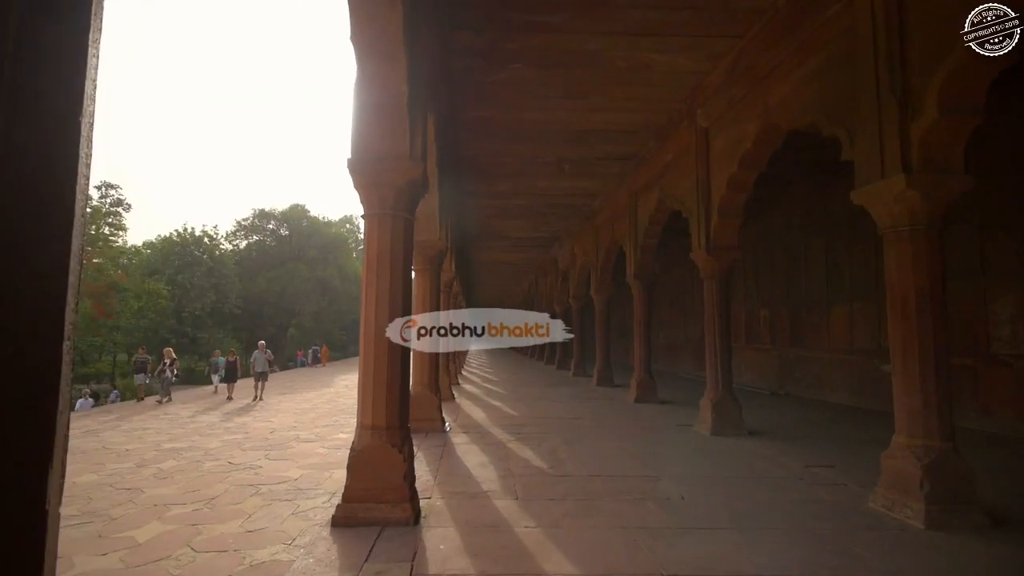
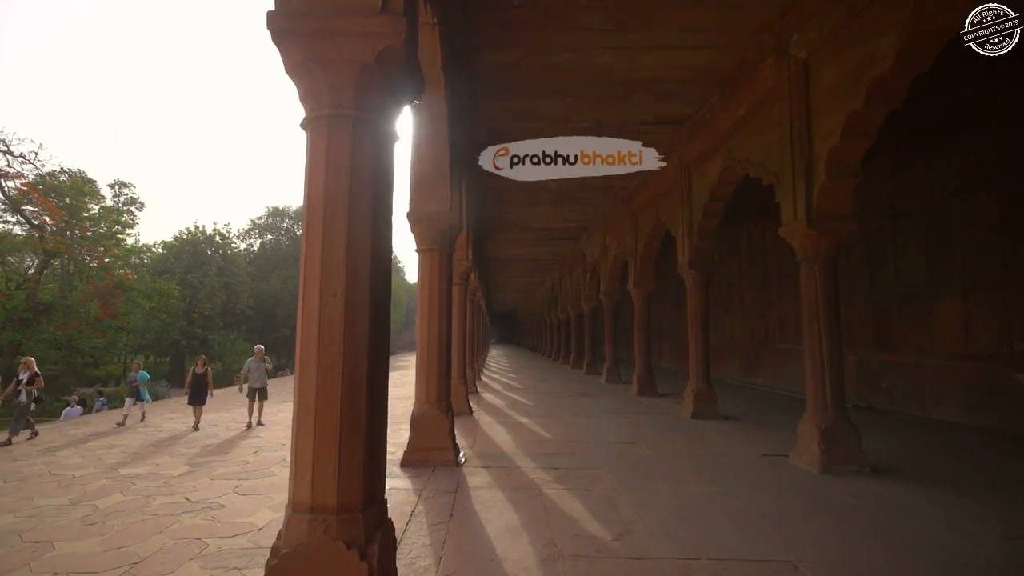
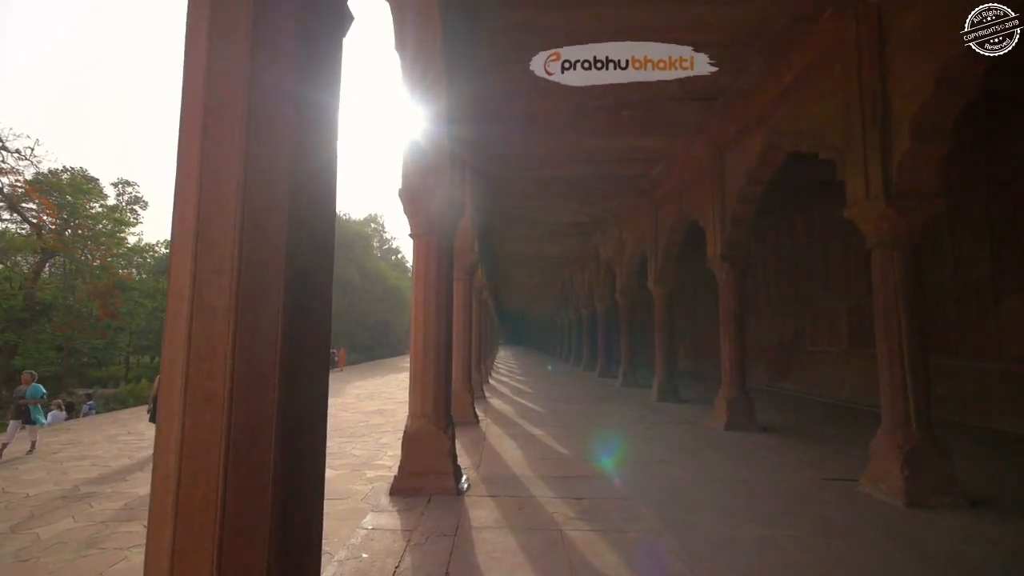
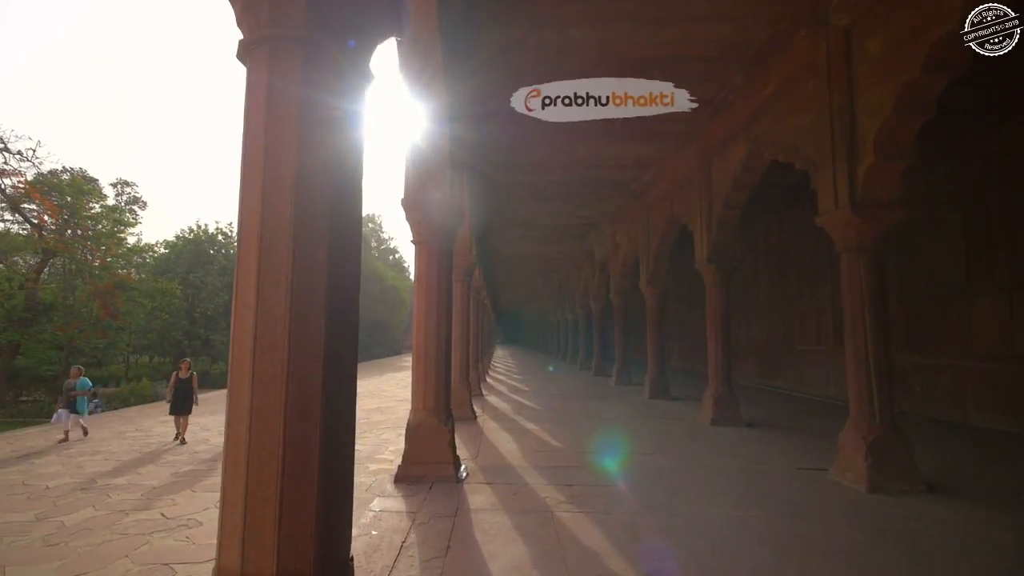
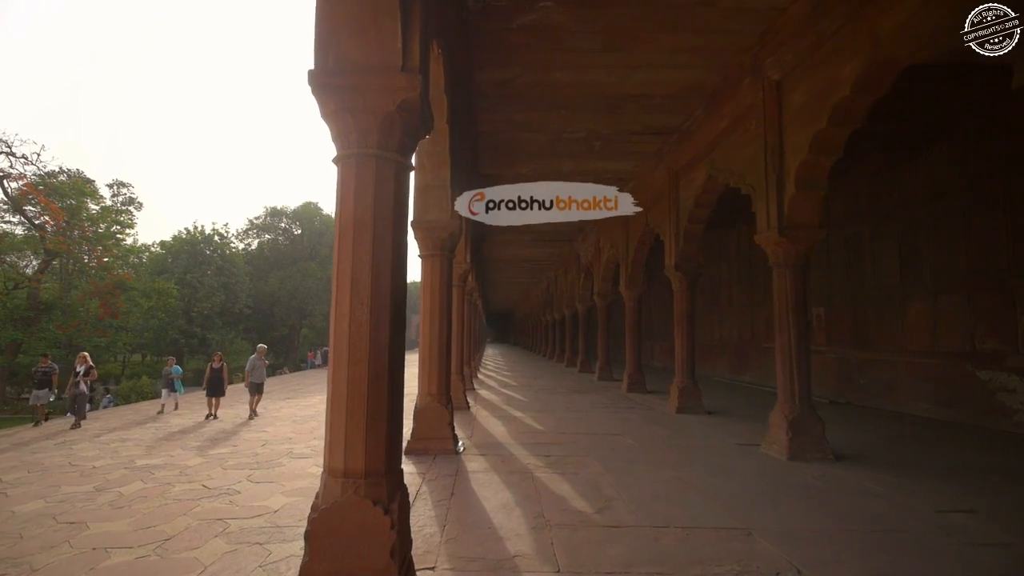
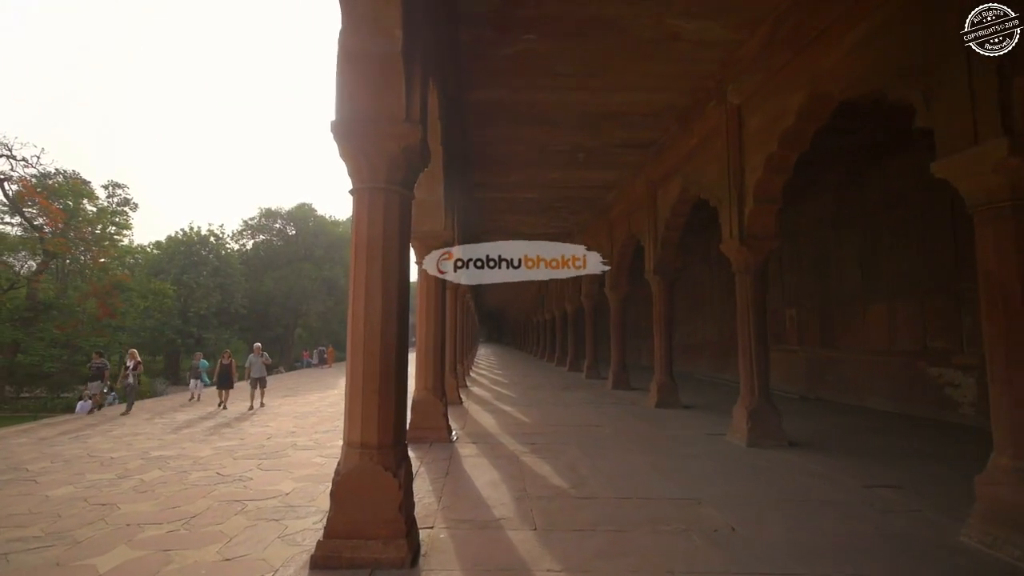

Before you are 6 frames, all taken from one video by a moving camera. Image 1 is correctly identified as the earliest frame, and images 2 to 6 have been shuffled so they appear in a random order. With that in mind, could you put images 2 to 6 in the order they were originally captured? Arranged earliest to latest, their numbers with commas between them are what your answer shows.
6, 5, 2, 4, 3
